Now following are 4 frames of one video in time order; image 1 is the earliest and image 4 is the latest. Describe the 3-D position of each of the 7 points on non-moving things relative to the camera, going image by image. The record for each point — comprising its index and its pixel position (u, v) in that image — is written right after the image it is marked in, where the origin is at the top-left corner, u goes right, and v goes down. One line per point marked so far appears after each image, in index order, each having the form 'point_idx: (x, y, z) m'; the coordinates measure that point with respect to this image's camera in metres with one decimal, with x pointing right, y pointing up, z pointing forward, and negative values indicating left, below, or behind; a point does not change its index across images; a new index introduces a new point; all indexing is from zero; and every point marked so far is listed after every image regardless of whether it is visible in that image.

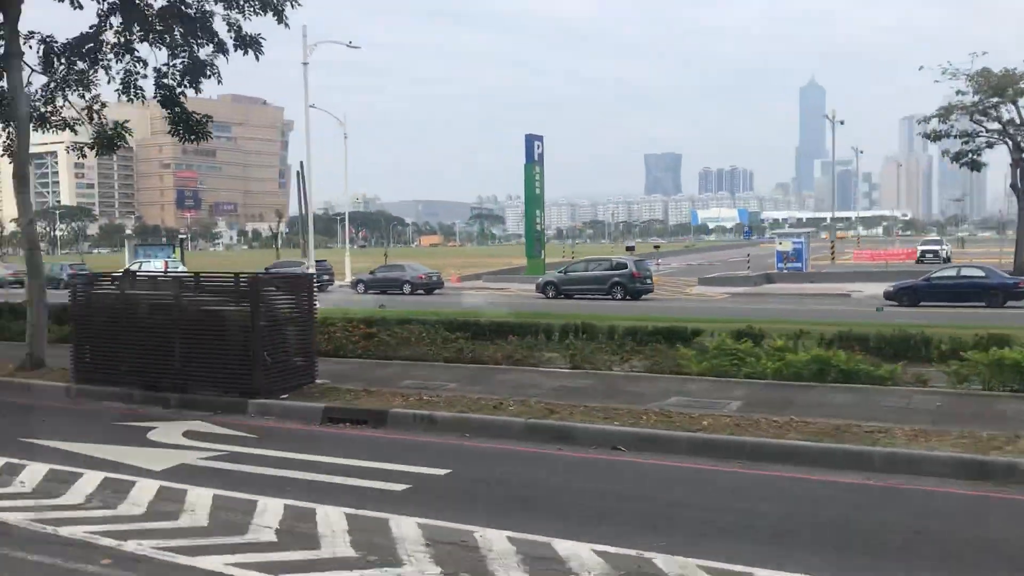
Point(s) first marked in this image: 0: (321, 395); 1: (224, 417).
0: (-2.3, -1.3, +11.4) m
1: (-3.3, -1.5, +10.9) m
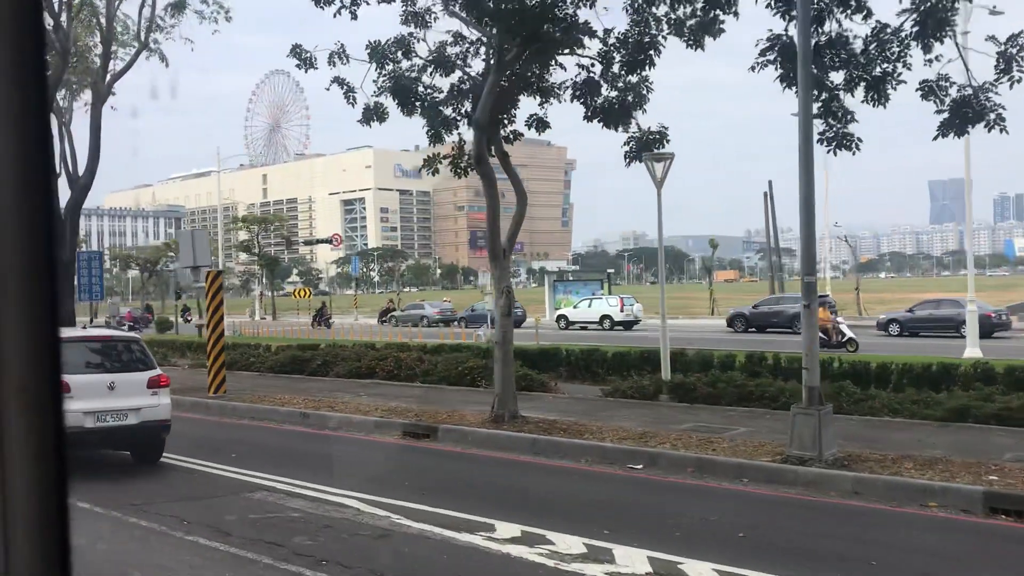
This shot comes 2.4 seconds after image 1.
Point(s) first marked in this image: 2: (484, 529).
0: (+9.3, -1.6, +4.0) m
1: (+8.2, -1.8, +3.8) m
2: (-0.2, -1.9, +7.5) m
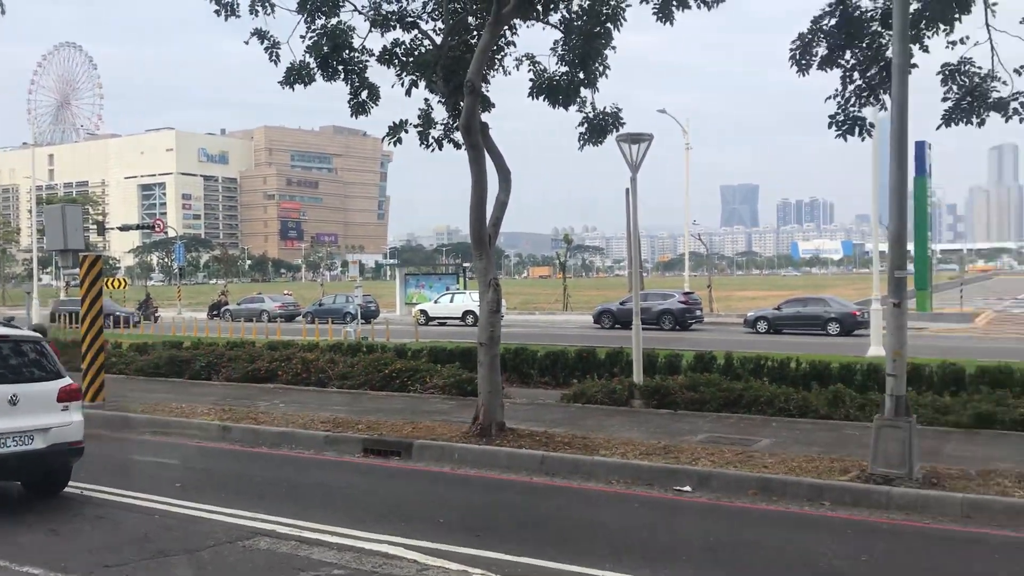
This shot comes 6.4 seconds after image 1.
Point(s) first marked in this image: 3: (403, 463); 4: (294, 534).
0: (+10.6, -1.7, +4.3) m
1: (+9.5, -1.8, +3.9) m
2: (+0.6, -1.8, +5.9) m
3: (-1.2, -1.9, +10.2) m
4: (-1.6, -1.8, +7.1) m
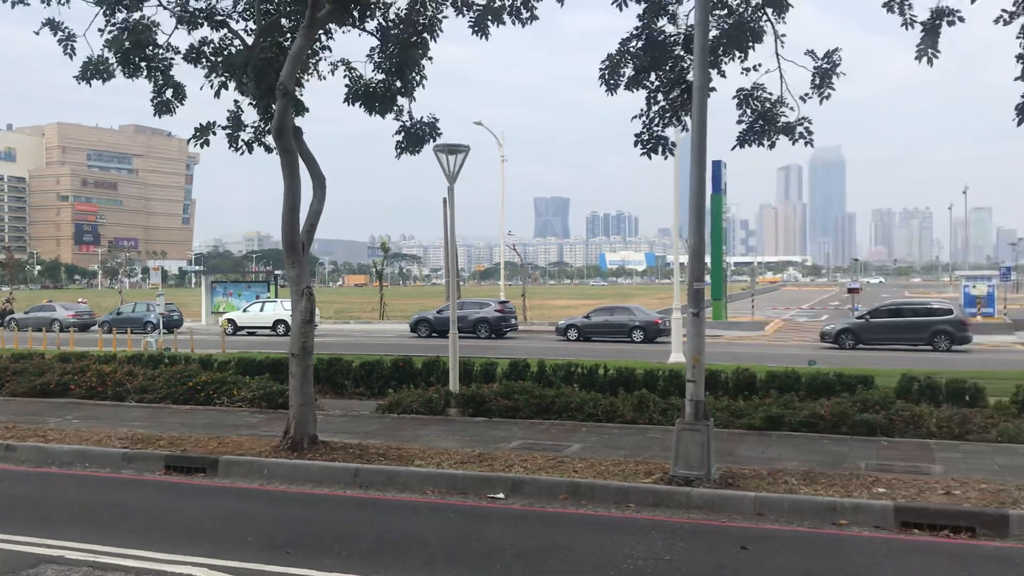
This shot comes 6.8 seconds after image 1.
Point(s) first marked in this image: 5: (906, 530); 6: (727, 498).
0: (+9.6, -1.8, +6.3) m
1: (+8.6, -1.9, +5.6) m
2: (-0.5, -1.9, +5.8) m
3: (-3.1, -2.0, +9.8) m
4: (-3.0, -1.9, +6.6) m
5: (+3.1, -1.9, +7.7) m
6: (+1.8, -1.8, +8.1) m
